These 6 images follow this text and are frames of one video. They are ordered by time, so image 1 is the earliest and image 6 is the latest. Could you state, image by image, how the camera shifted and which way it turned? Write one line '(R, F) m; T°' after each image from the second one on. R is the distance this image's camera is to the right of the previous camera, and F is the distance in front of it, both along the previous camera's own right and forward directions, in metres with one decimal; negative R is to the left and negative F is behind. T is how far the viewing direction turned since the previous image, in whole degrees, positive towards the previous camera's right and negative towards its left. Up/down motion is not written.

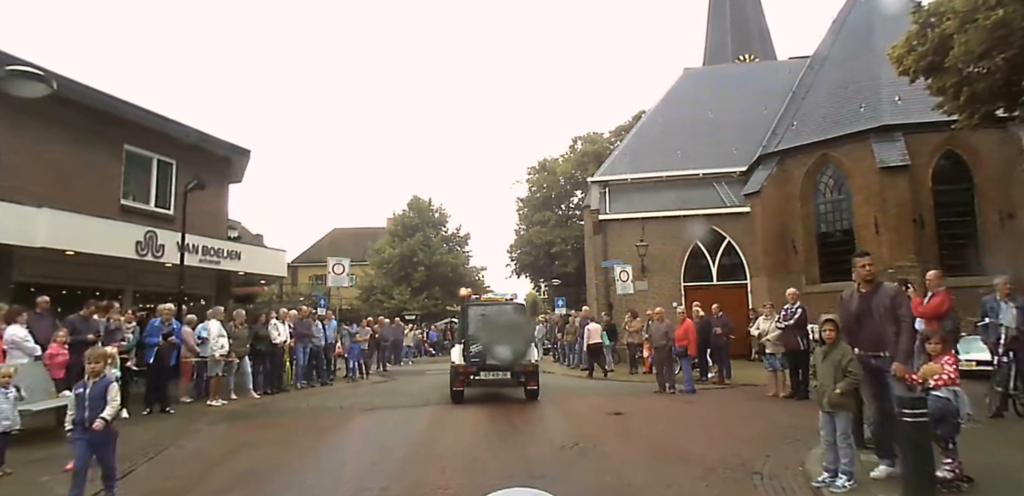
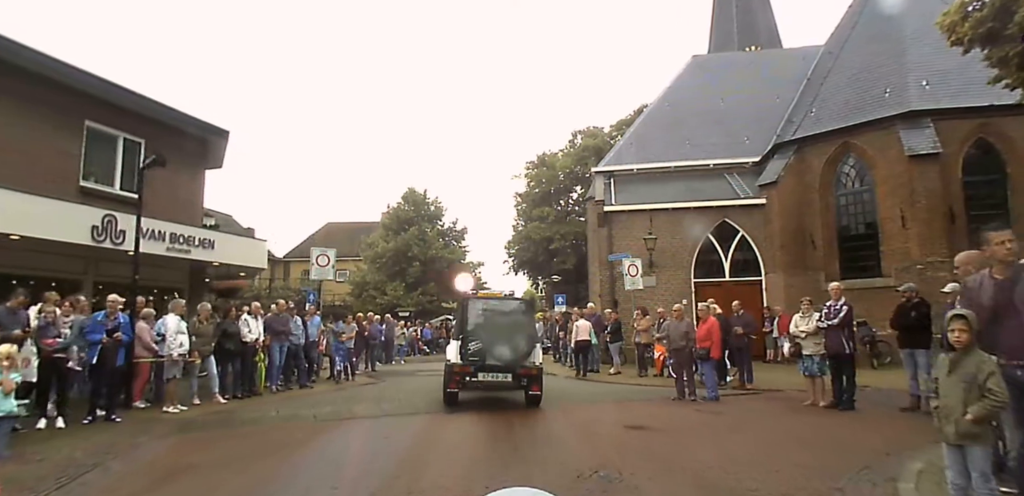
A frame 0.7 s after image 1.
(-0.1, +1.4) m; 0°
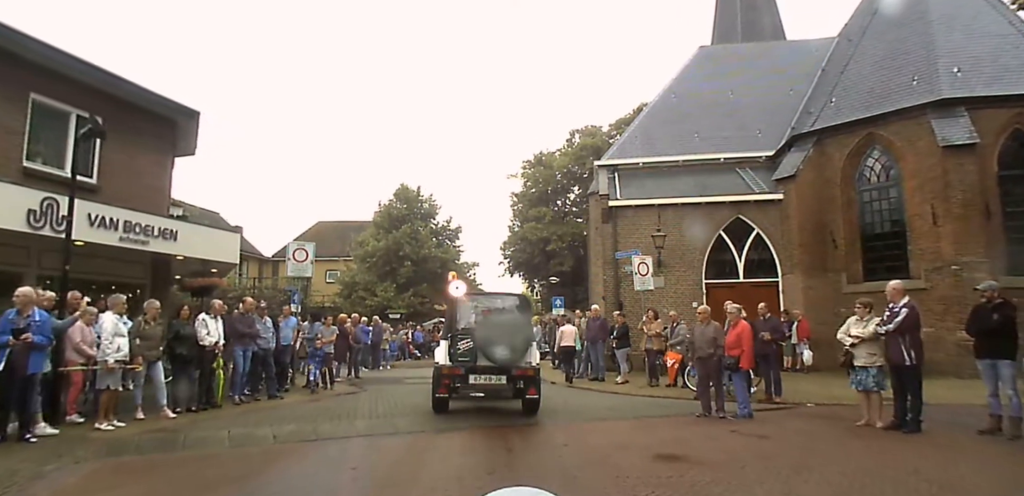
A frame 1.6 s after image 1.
(-0.1, +1.6) m; +1°
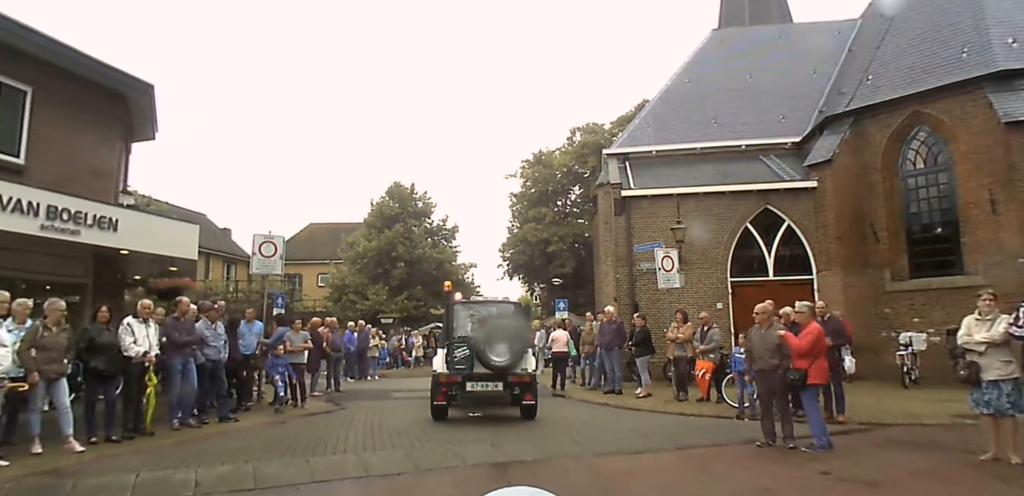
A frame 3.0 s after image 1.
(-0.1, +2.1) m; 0°
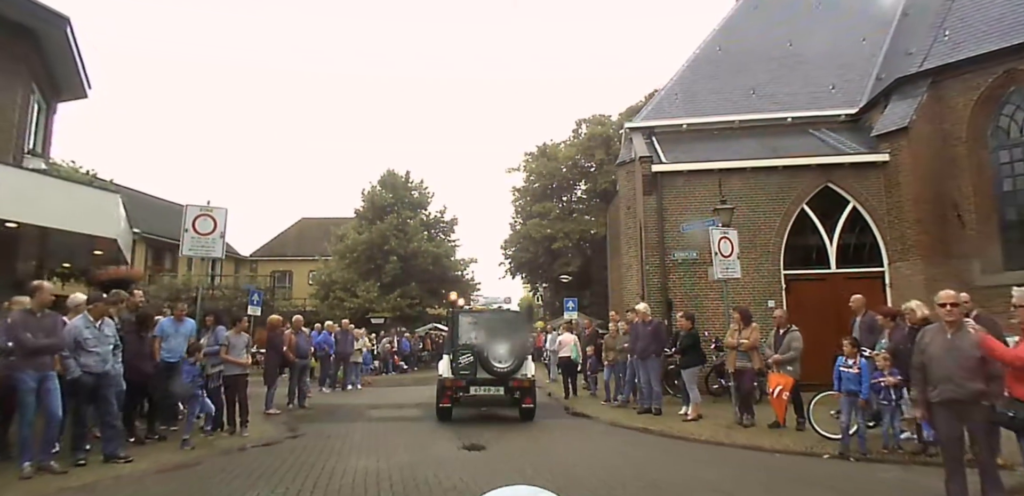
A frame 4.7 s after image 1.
(-0.2, +3.0) m; 0°
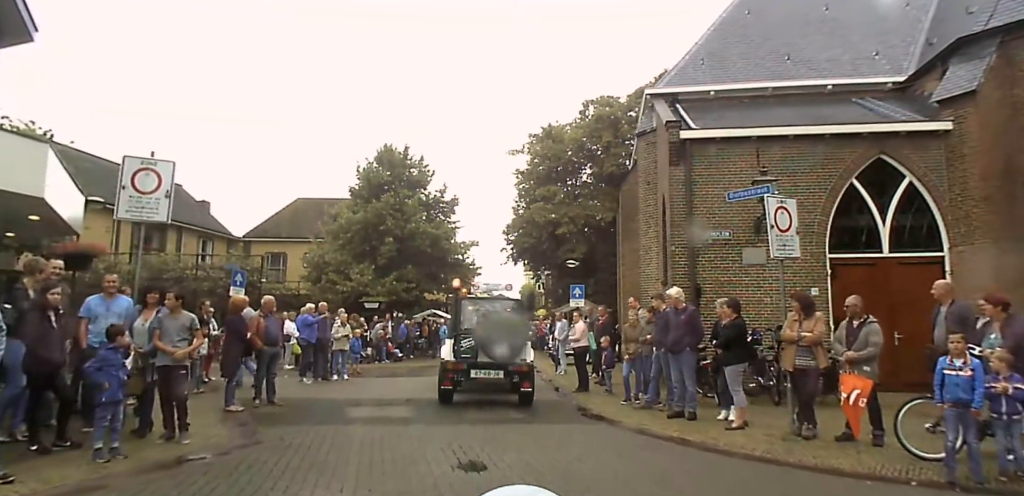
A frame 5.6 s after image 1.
(-0.1, +1.8) m; 0°
